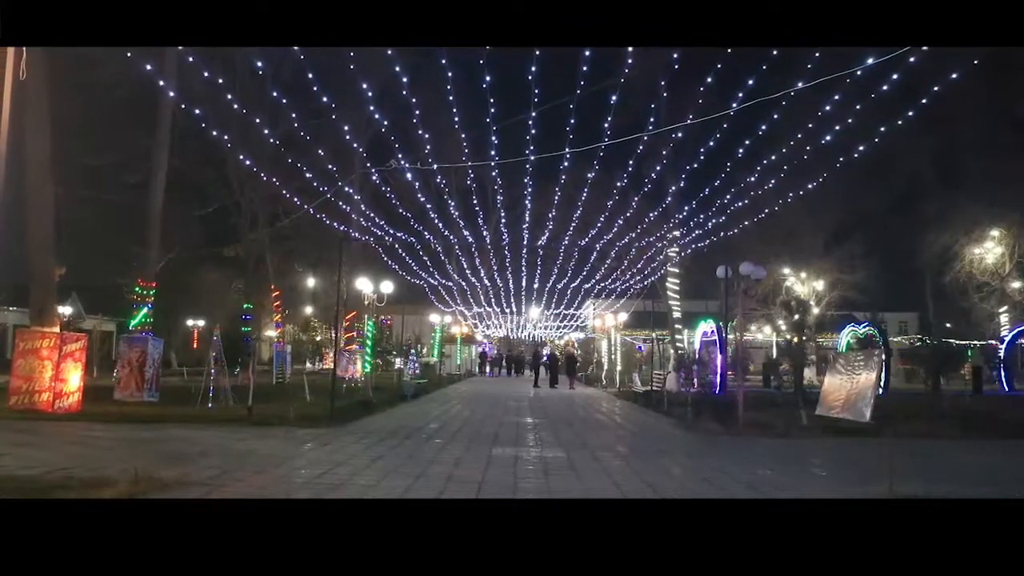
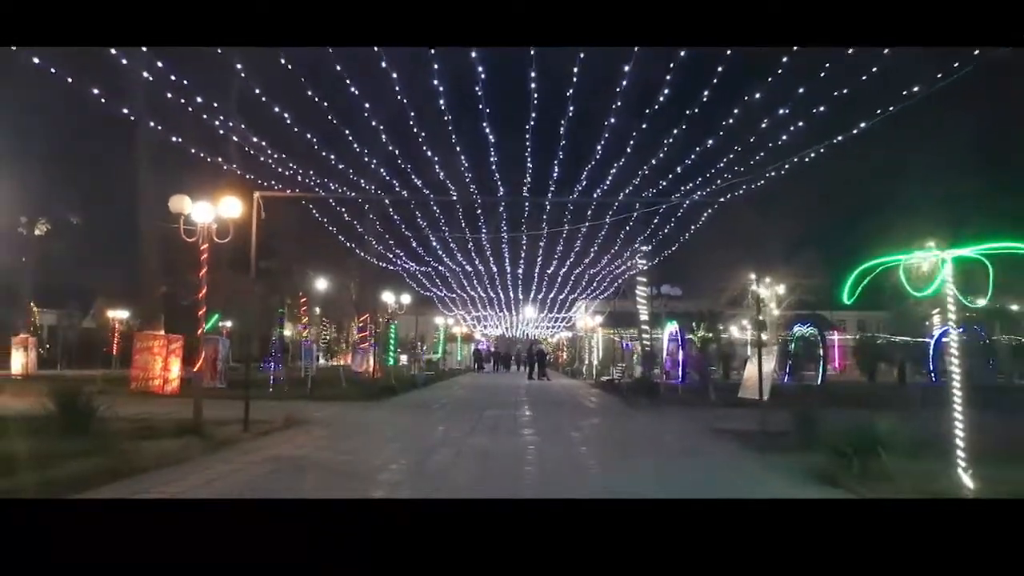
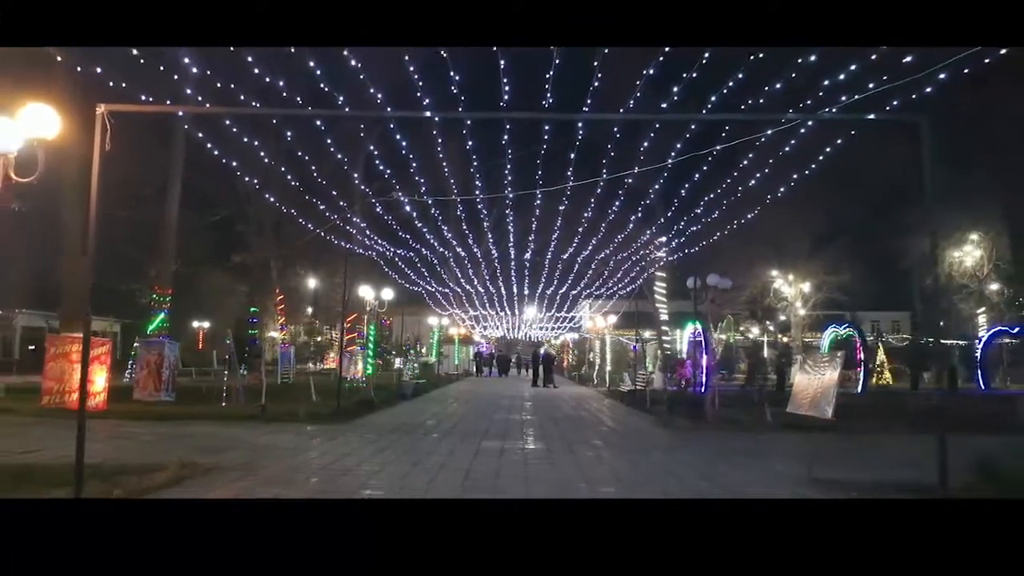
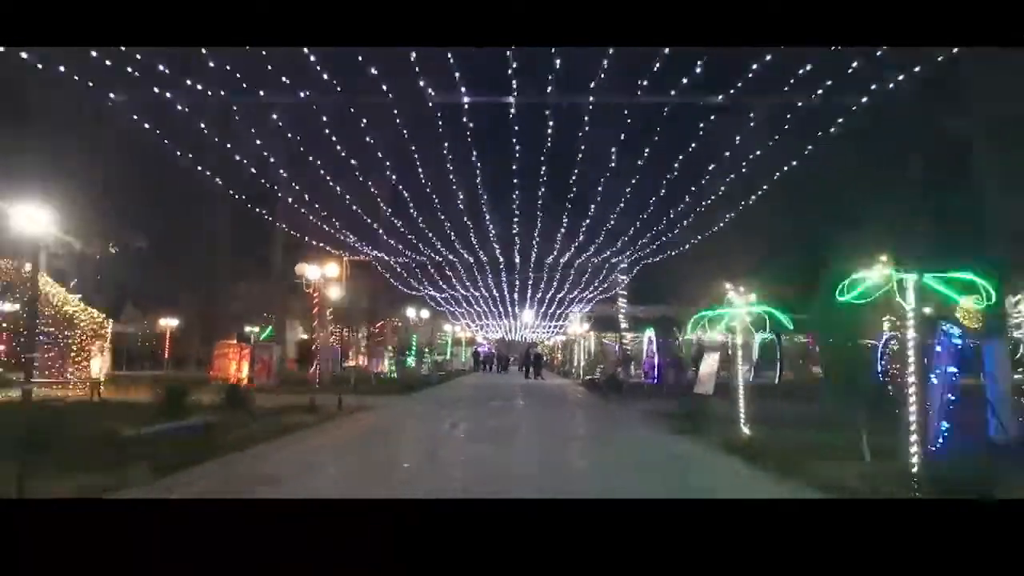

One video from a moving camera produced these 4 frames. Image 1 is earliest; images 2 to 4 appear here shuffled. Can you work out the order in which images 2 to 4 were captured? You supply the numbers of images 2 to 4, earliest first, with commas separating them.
3, 2, 4
